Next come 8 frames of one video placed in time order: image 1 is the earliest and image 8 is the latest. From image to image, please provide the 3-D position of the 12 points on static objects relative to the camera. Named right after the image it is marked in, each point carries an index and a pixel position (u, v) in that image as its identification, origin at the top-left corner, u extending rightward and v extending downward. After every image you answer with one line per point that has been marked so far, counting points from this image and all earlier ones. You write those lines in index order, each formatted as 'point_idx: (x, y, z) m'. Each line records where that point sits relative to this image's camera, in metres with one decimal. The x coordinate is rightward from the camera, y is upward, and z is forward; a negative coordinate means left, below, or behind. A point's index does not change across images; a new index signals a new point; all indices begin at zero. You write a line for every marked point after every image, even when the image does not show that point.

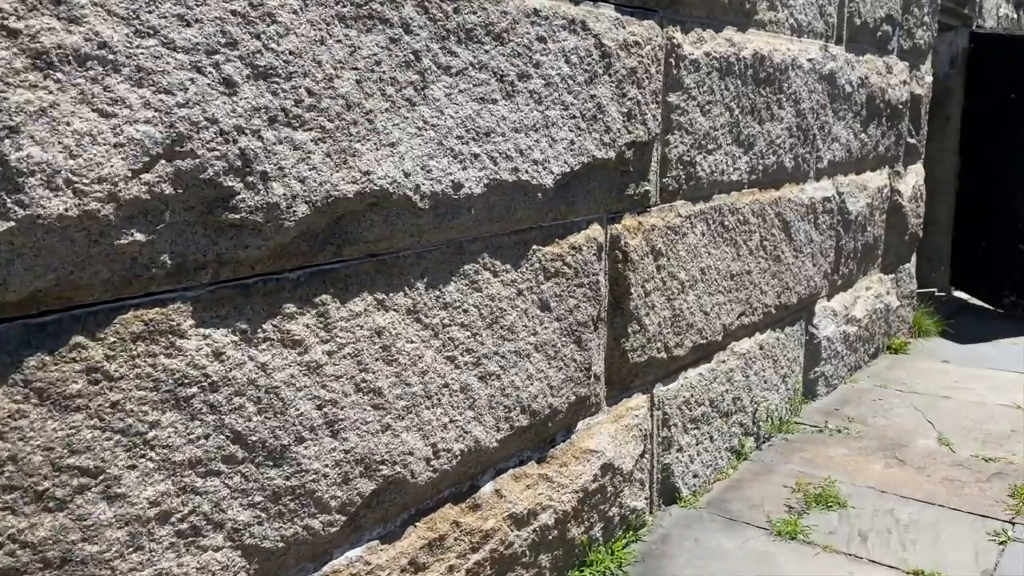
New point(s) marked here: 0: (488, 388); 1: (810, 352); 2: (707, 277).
0: (-0.1, -0.2, +1.8) m
1: (+1.2, -0.3, +3.4) m
2: (+0.6, 0.0, +2.6) m
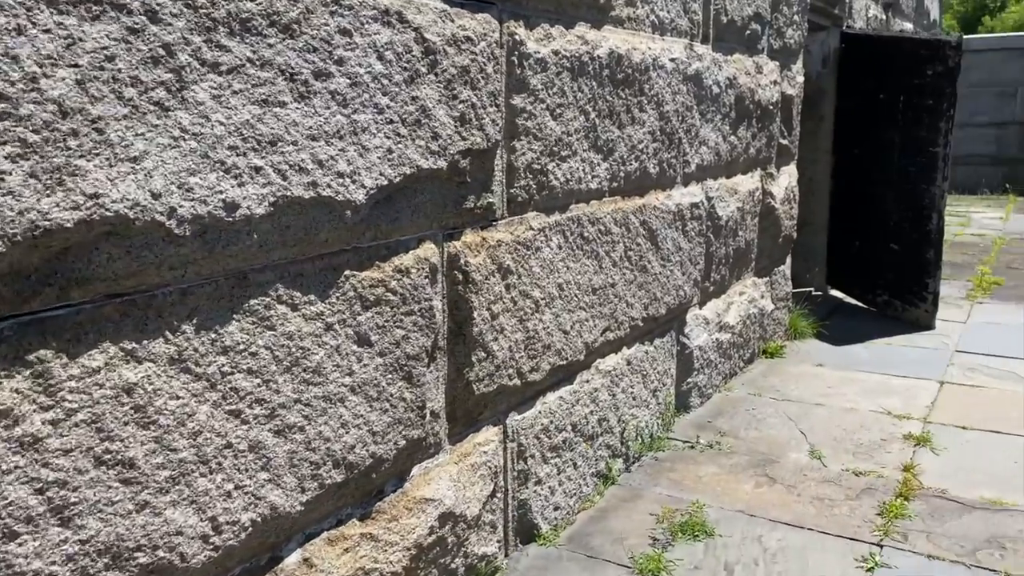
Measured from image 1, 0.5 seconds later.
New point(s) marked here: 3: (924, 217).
0: (-0.4, -0.3, +1.5) m
1: (+0.7, -0.3, +3.3) m
2: (+0.2, 0.0, +2.4) m
3: (+2.3, +0.4, +4.6) m
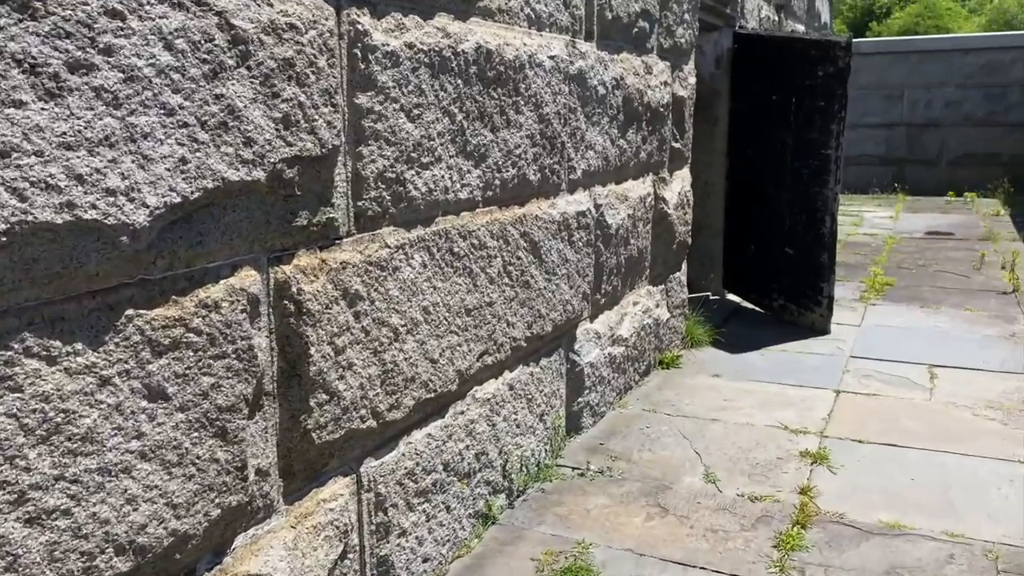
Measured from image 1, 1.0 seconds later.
0: (-0.7, -0.4, +1.2) m
1: (+0.2, -0.3, +3.1) m
2: (-0.2, -0.1, +2.2) m
3: (+1.7, +0.4, +4.6) m
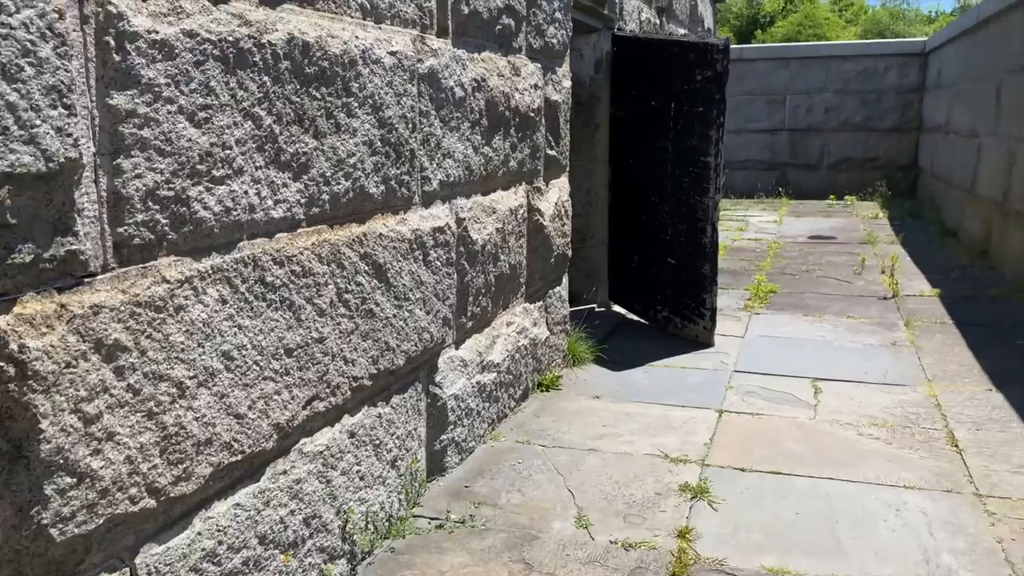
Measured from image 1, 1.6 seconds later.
0: (-0.9, -0.4, +0.8) m
1: (-0.3, -0.4, +2.7) m
2: (-0.6, -0.2, +1.8) m
3: (+1.0, +0.3, +4.4) m
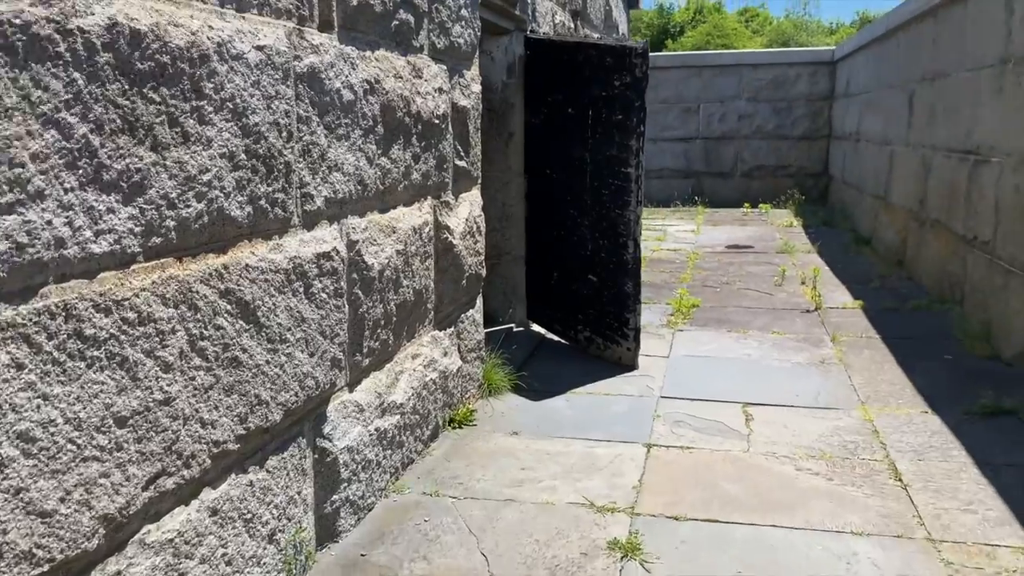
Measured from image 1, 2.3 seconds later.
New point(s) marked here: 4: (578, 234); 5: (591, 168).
0: (-1.0, -0.5, +0.3) m
1: (-0.5, -0.5, +2.3) m
2: (-0.8, -0.3, +1.4) m
3: (+0.5, +0.2, +4.1) m
4: (+0.3, +0.3, +4.3) m
5: (+0.4, +0.6, +4.2) m
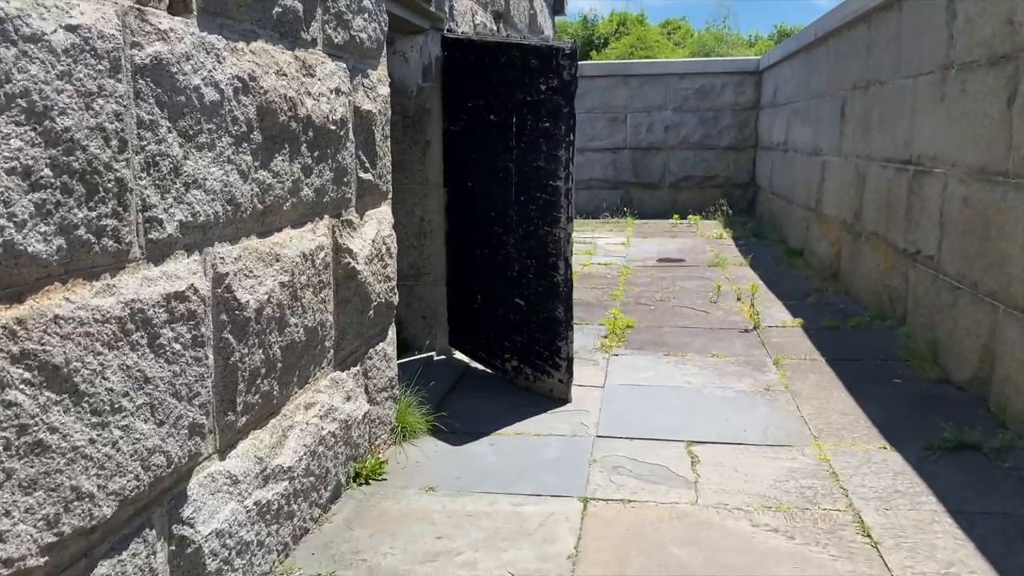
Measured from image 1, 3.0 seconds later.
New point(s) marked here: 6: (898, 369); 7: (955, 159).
0: (-1.1, -0.6, -0.2) m
1: (-0.7, -0.6, +1.9) m
2: (-0.9, -0.4, +0.9) m
3: (+0.2, +0.1, +3.7) m
4: (0.0, +0.2, +3.9) m
5: (0.0, +0.5, +3.8) m
6: (+1.9, -0.4, +4.1) m
7: (+2.2, +0.6, +4.1) m
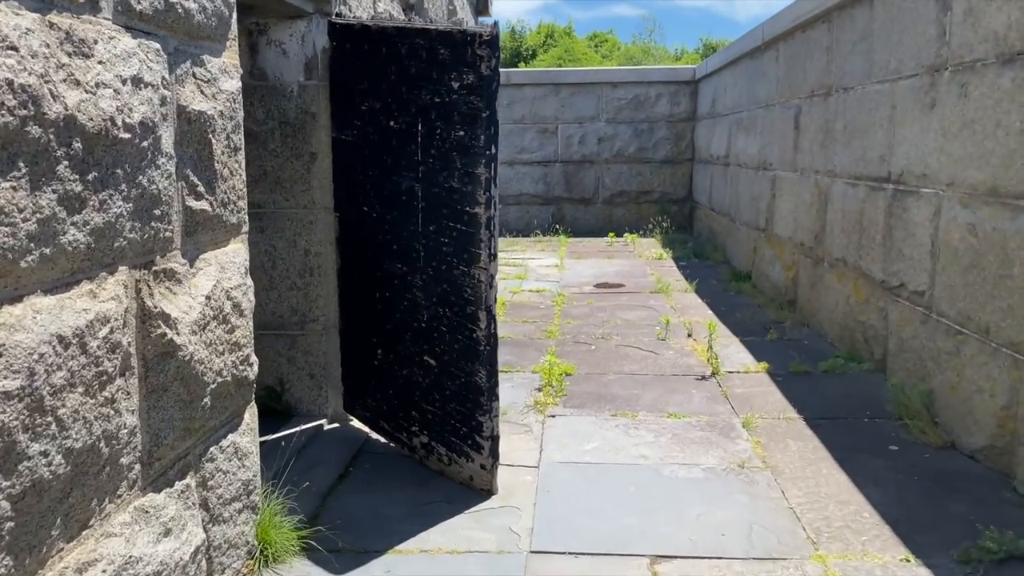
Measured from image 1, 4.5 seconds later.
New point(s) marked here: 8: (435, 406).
0: (-1.1, -0.8, -1.1) m
1: (-0.9, -0.8, +0.9) m
2: (-1.0, -0.5, 0.0) m
3: (-0.2, -0.1, +2.9) m
4: (-0.4, 0.0, +3.1) m
5: (-0.3, +0.3, +3.0) m
6: (+1.5, -0.6, +3.4) m
7: (+1.8, +0.5, +3.4) m
8: (-0.3, -0.4, +3.0) m
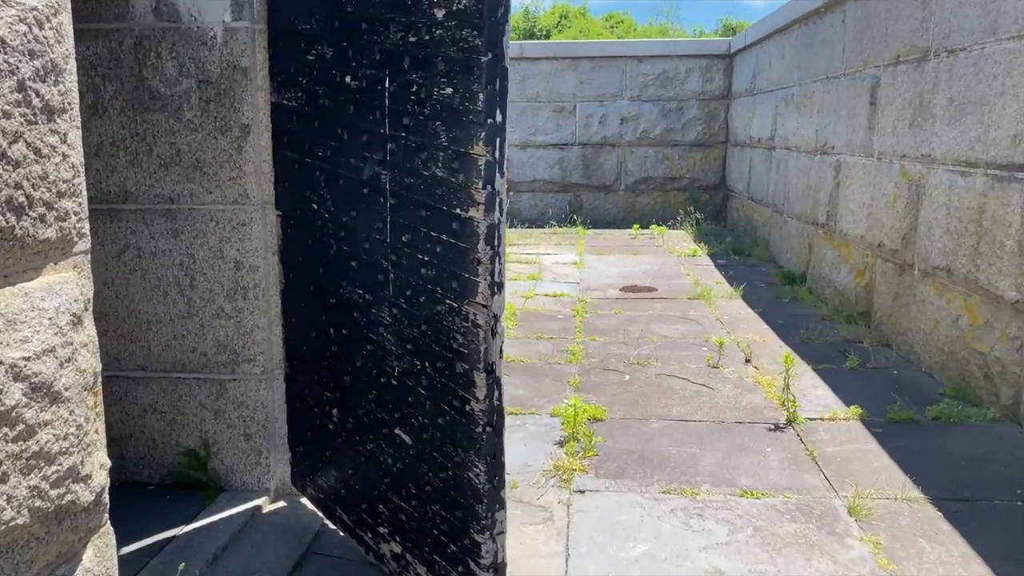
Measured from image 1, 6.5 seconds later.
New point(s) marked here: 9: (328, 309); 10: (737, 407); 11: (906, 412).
0: (-1.1, -1.0, -2.1) m
1: (-0.9, -0.9, 0.0) m
2: (-1.0, -0.7, -1.0) m
3: (-0.1, -0.2, +1.9) m
4: (-0.3, -0.1, +2.1) m
5: (-0.3, +0.2, +2.0) m
6: (+1.6, -0.7, +2.4) m
7: (+1.8, +0.4, +2.4) m
8: (-0.3, -0.5, +2.0) m
9: (-0.5, -0.1, +2.2) m
10: (+0.9, -0.5, +3.4) m
11: (+1.5, -0.5, +3.2) m
